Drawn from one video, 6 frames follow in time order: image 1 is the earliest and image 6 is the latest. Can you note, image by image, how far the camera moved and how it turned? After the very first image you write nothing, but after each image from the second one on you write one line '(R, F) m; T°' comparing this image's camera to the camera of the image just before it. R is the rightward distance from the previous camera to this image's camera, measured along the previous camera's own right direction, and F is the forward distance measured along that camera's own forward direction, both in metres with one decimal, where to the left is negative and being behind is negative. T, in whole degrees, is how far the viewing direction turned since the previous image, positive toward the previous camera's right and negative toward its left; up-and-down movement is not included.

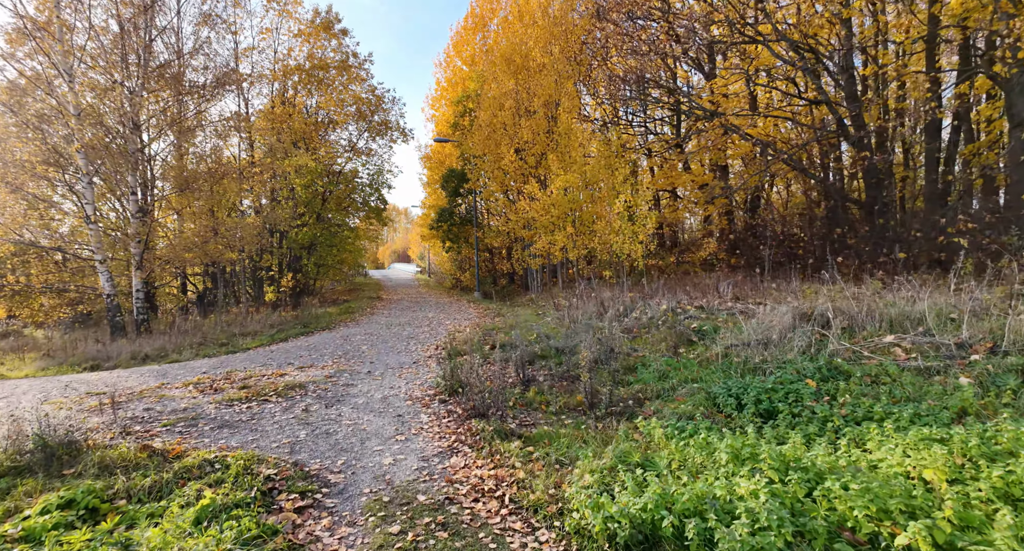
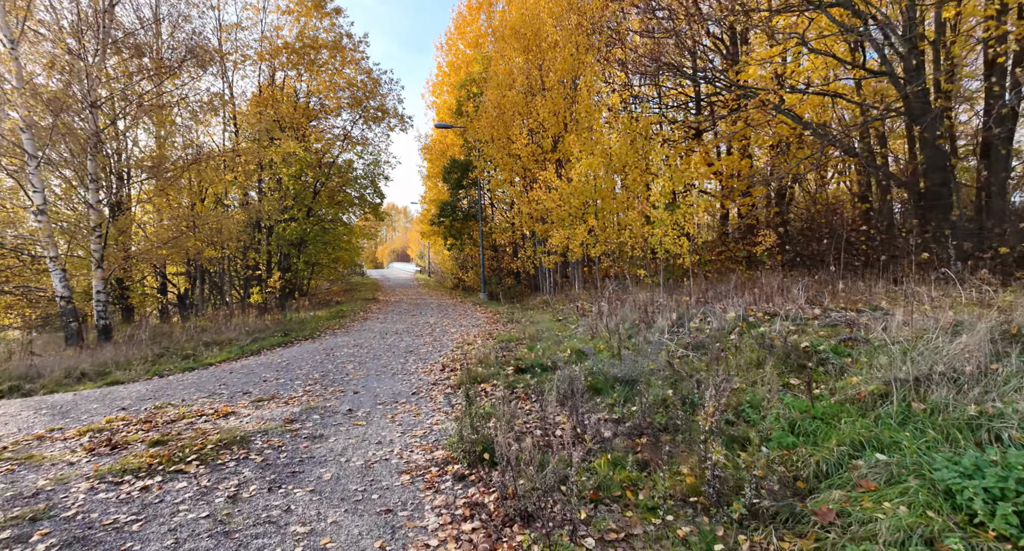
(-0.4, +2.0) m; 0°
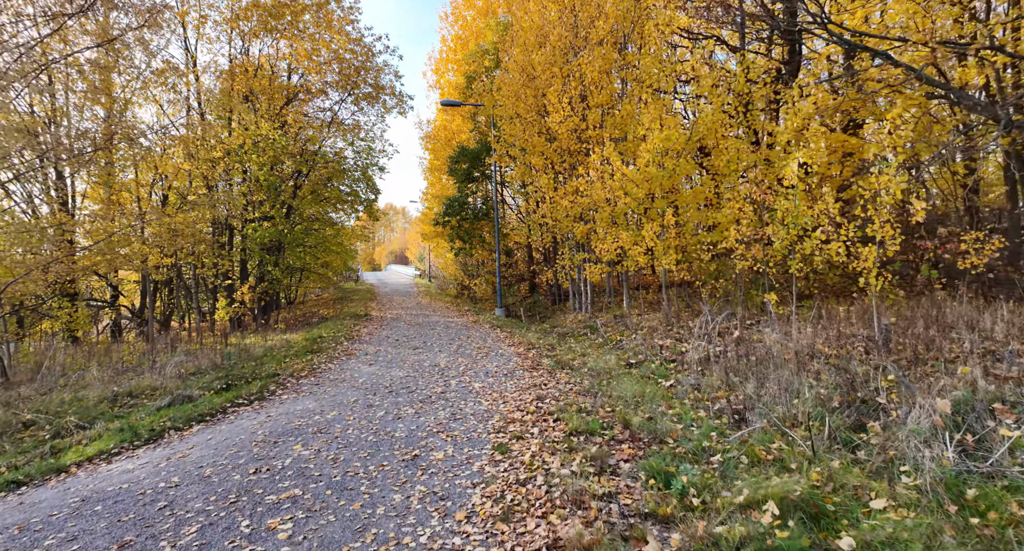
(-0.8, +3.9) m; 0°
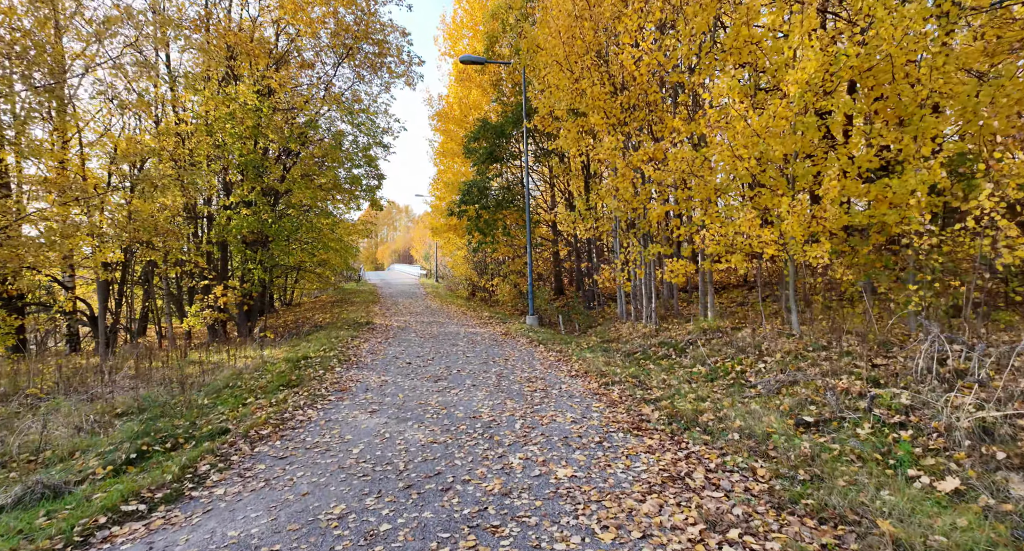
(-0.9, +3.3) m; 0°
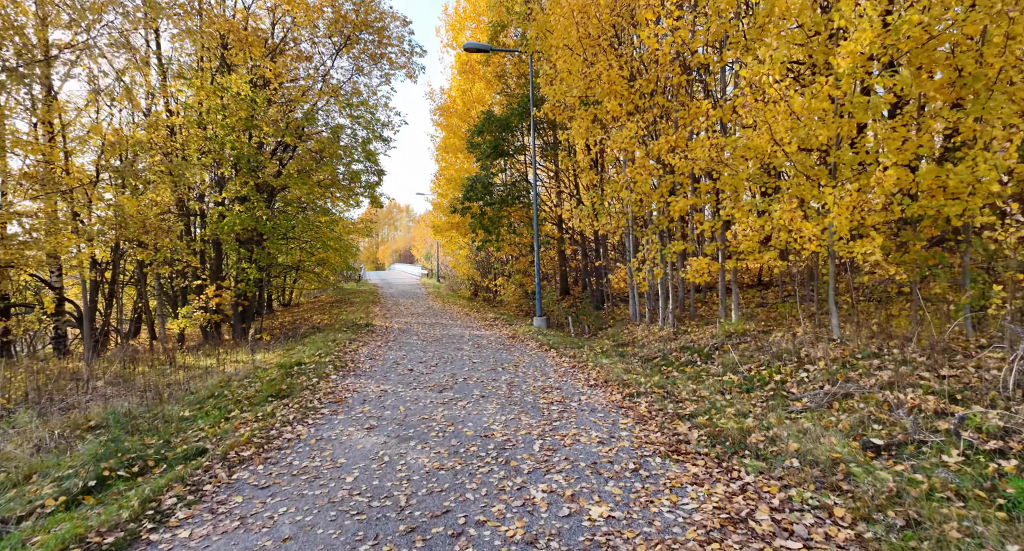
(-0.2, +0.7) m; 0°
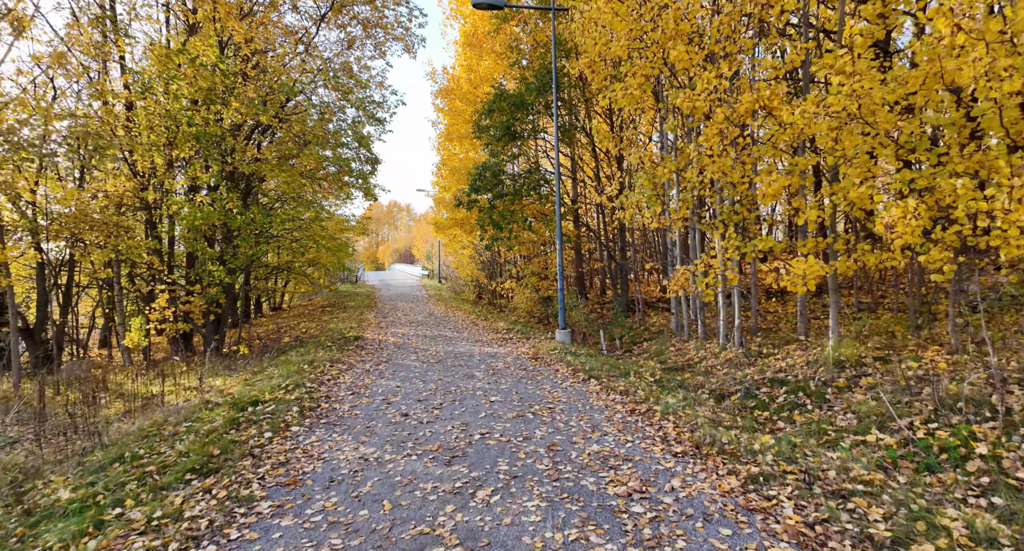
(-0.4, +2.4) m; 0°
